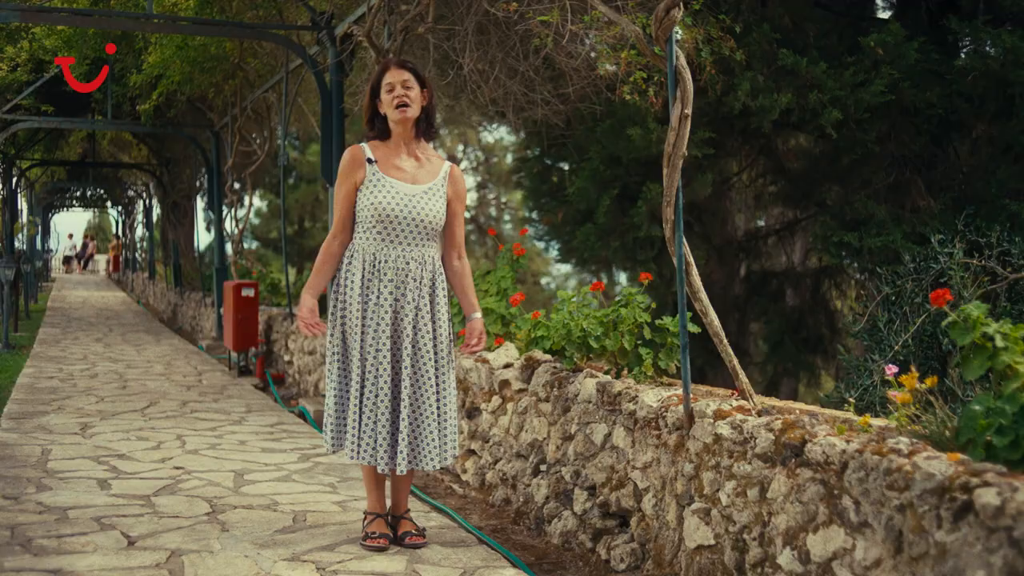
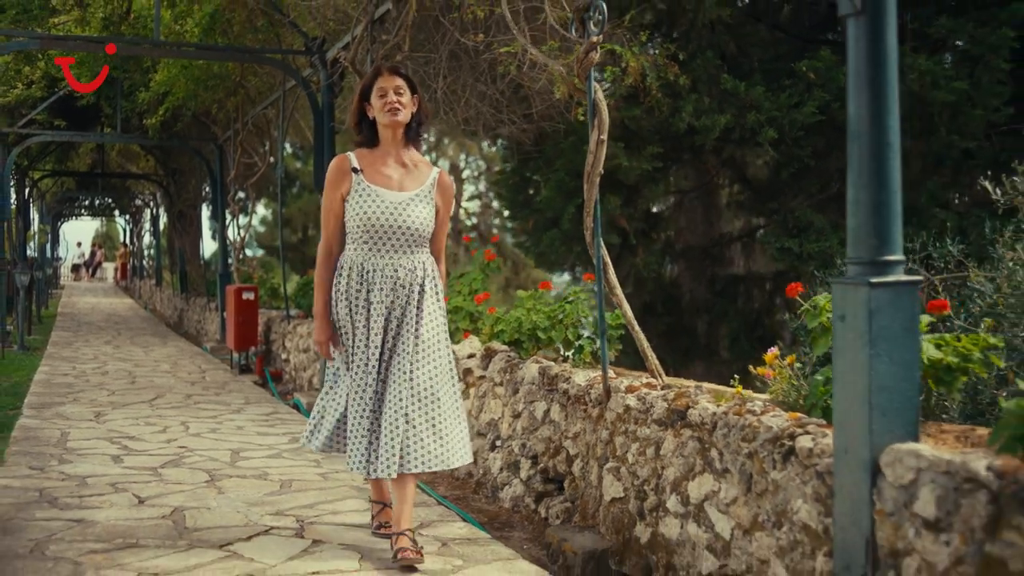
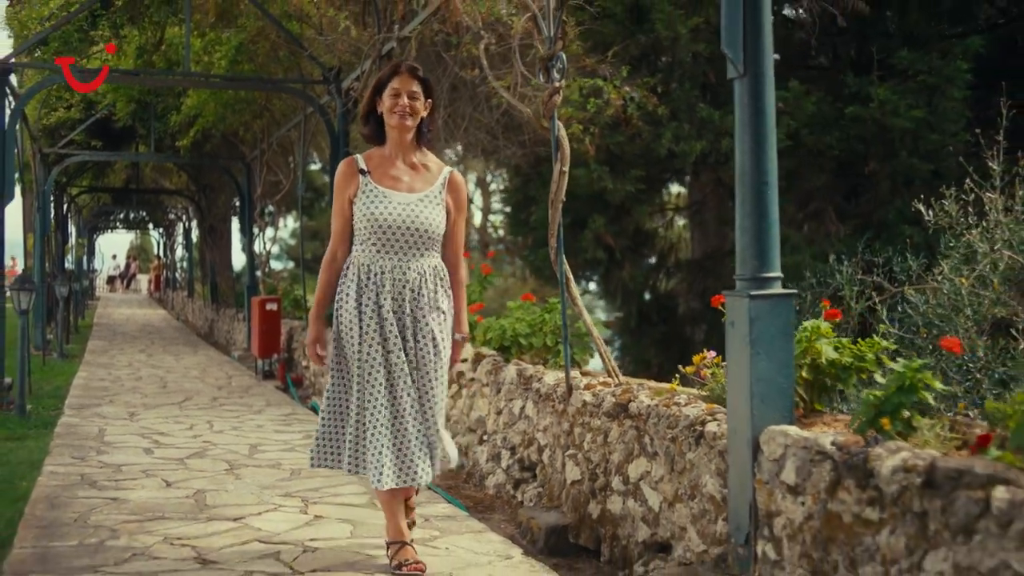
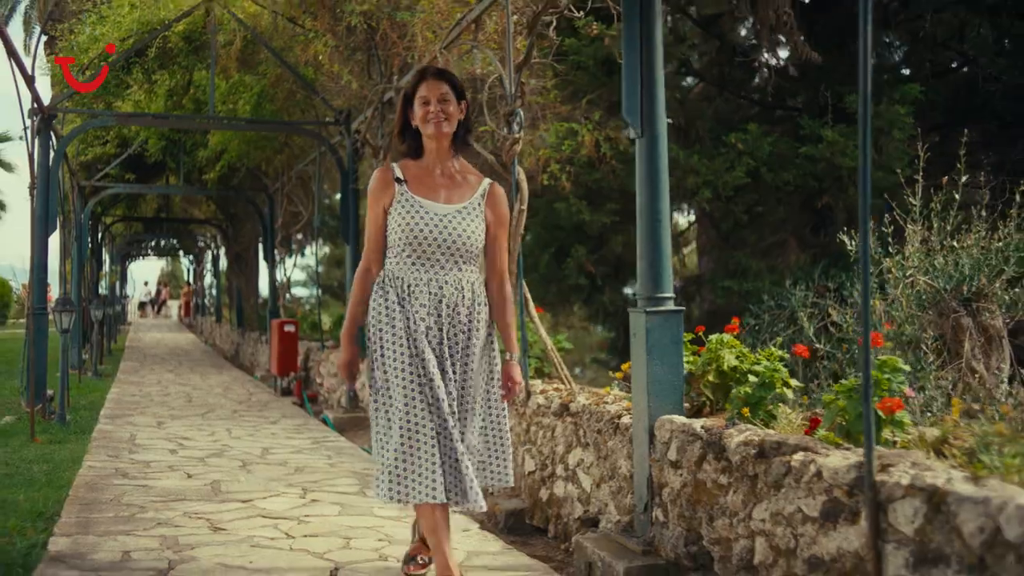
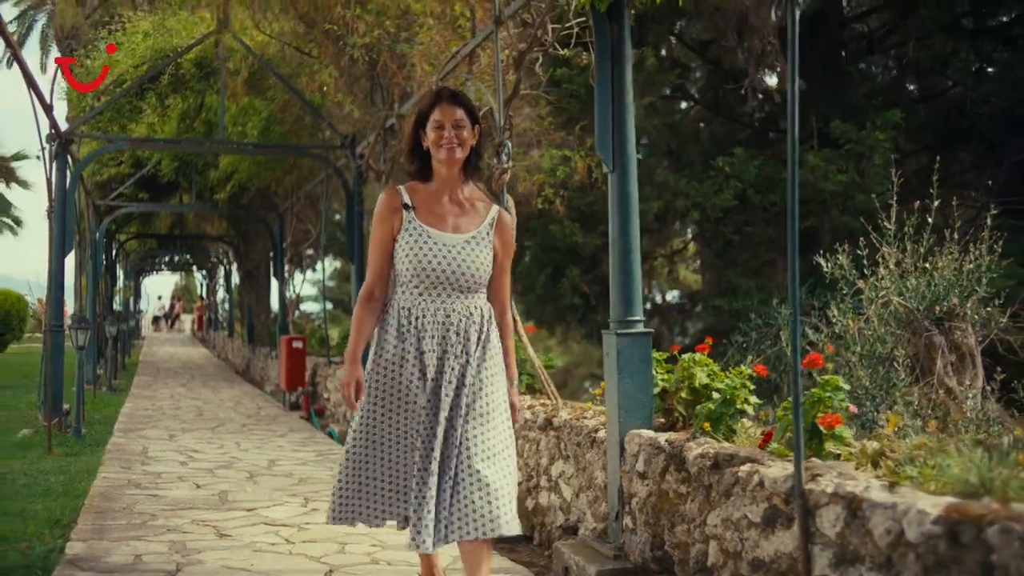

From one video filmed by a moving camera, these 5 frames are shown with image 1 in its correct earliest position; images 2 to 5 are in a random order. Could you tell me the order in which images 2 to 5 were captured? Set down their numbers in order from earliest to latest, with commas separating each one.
2, 3, 4, 5
